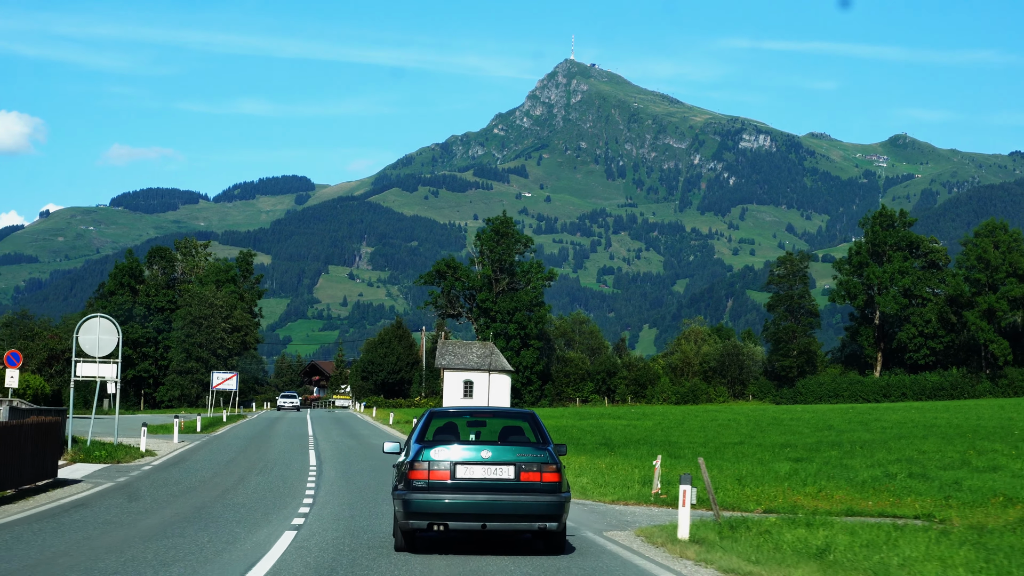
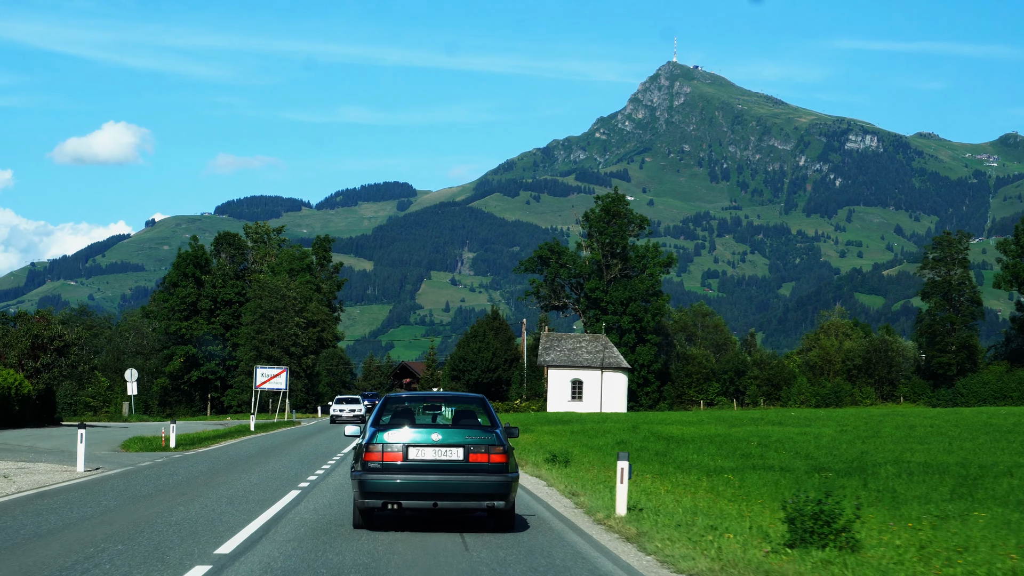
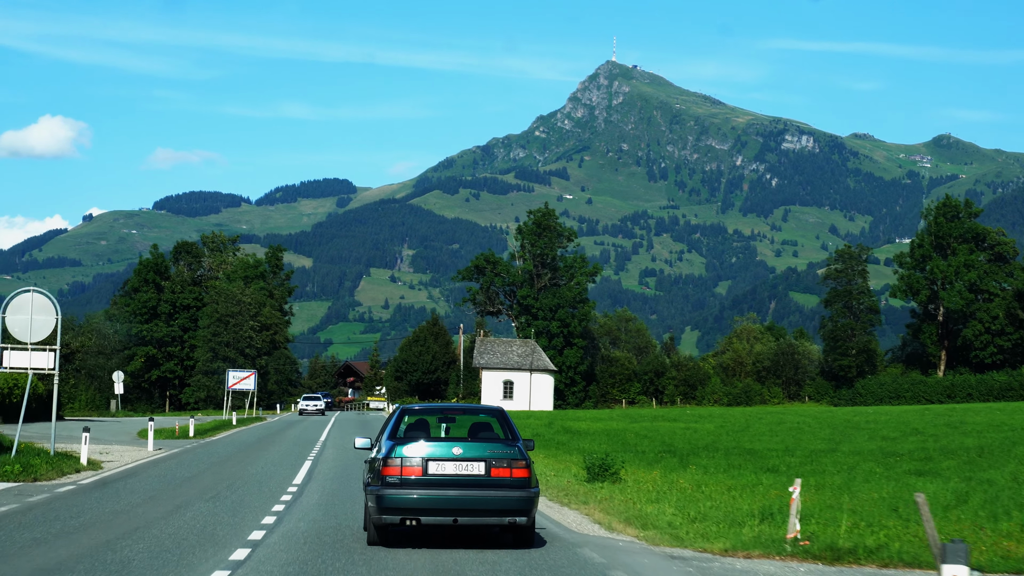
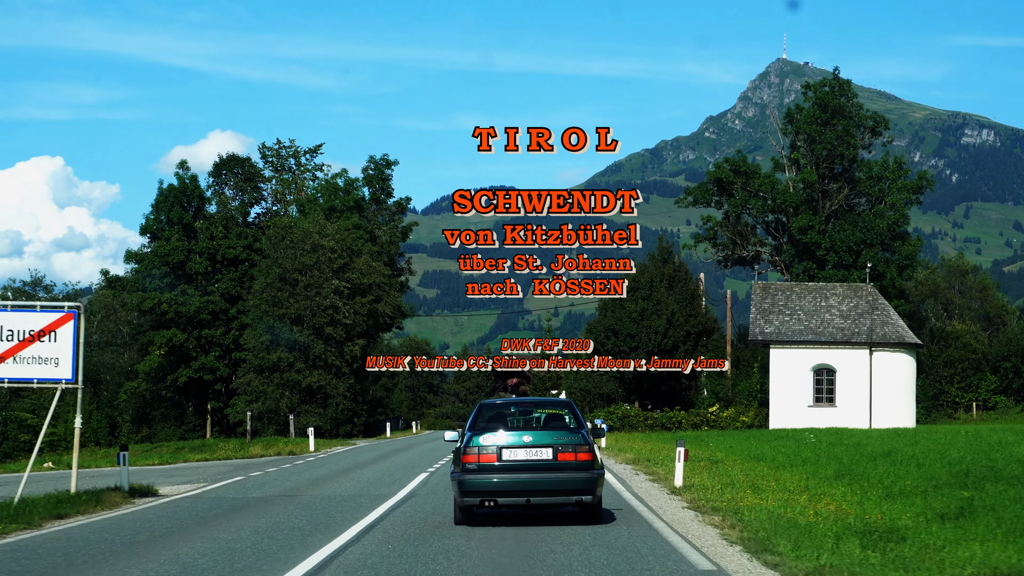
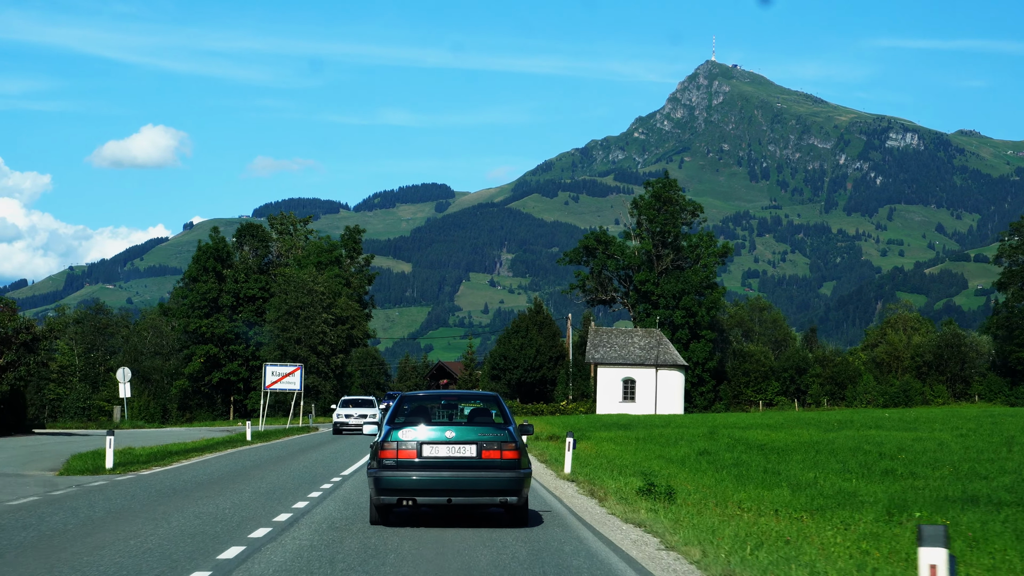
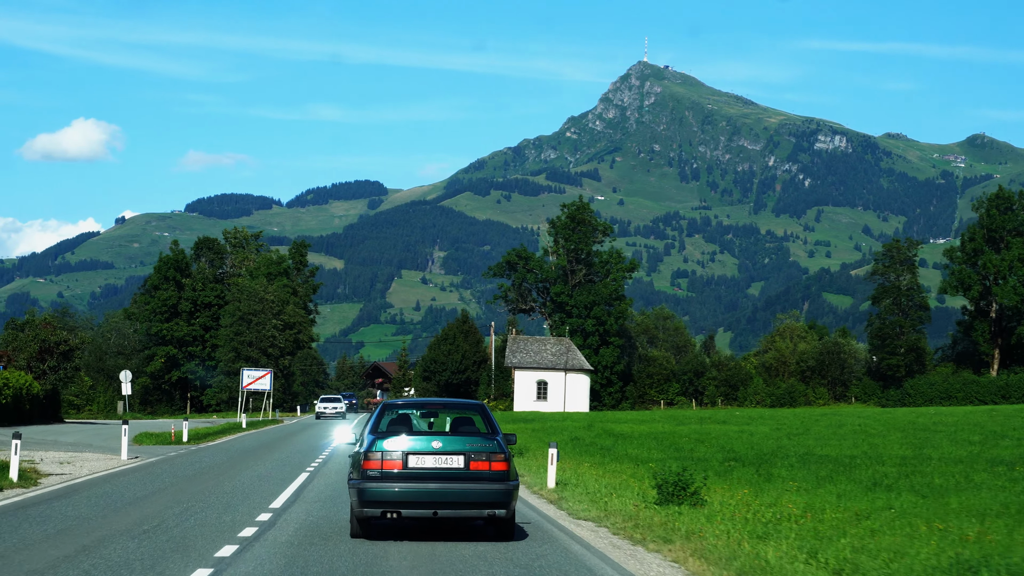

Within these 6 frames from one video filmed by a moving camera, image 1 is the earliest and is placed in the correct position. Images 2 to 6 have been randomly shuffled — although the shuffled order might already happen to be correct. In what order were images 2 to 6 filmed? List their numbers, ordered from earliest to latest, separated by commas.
3, 6, 2, 5, 4
